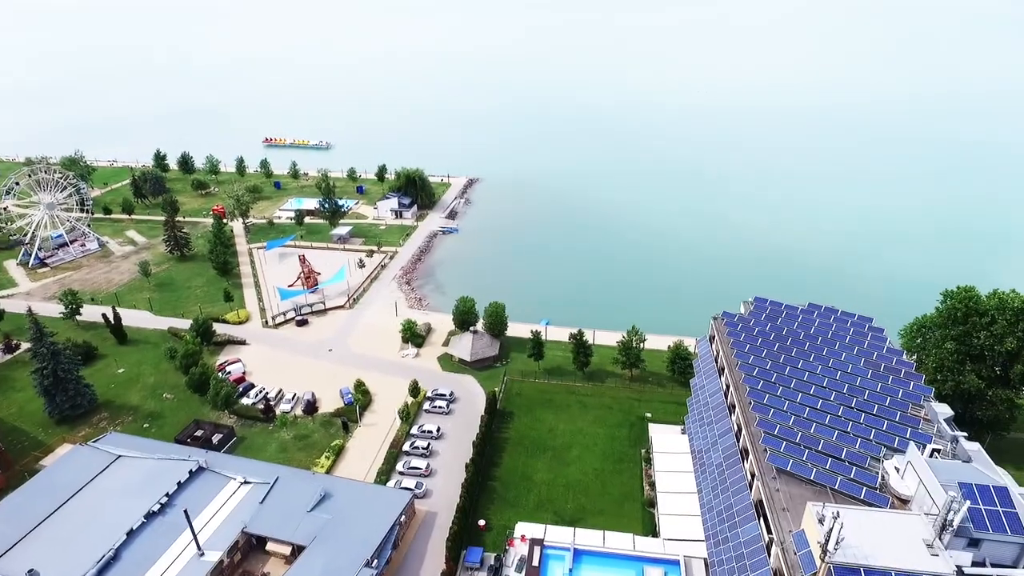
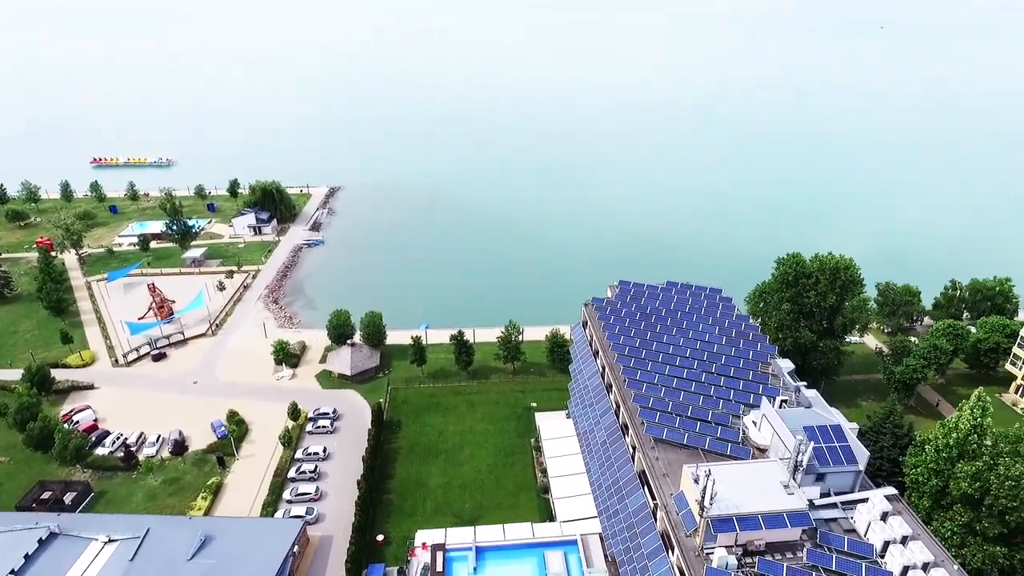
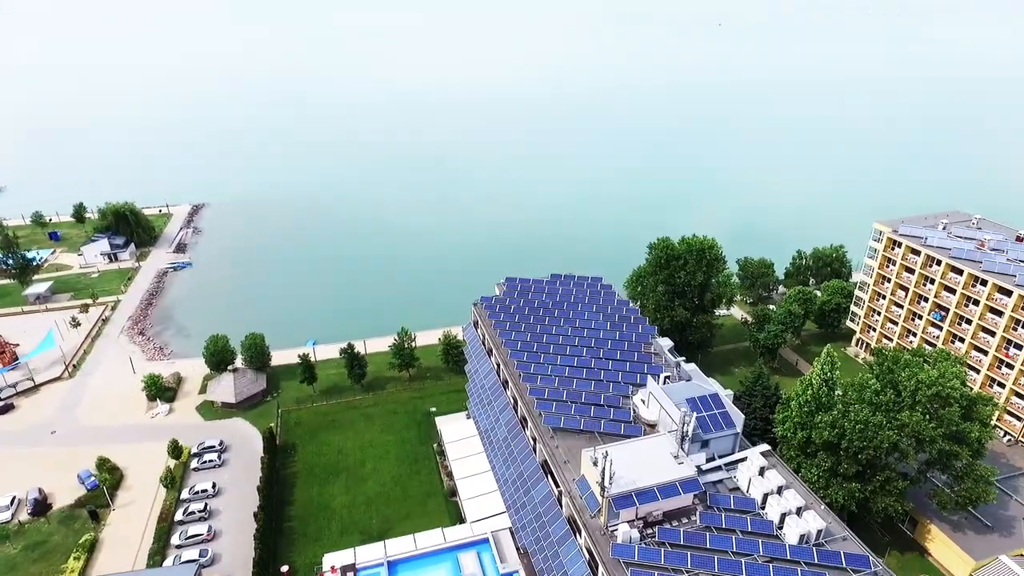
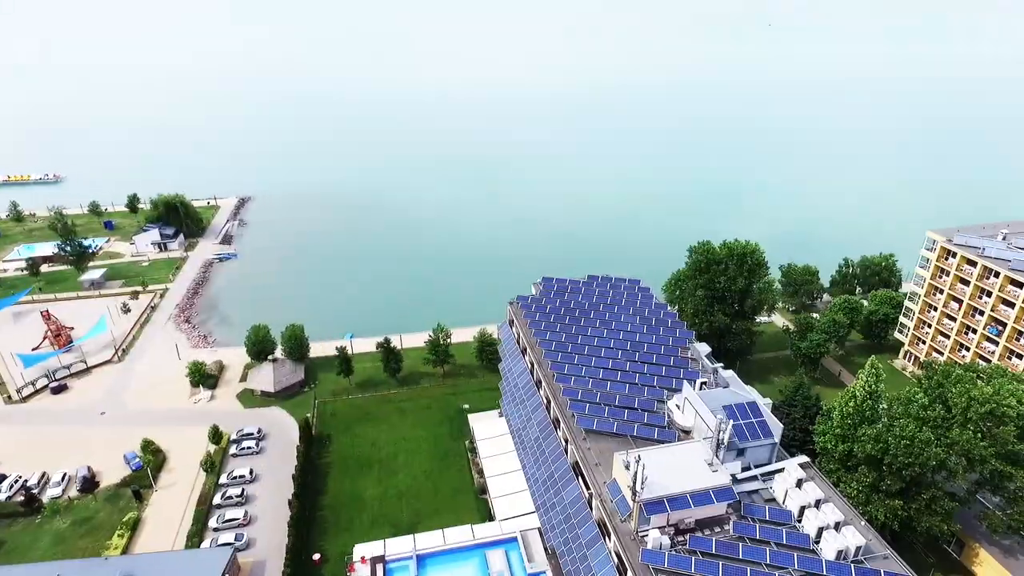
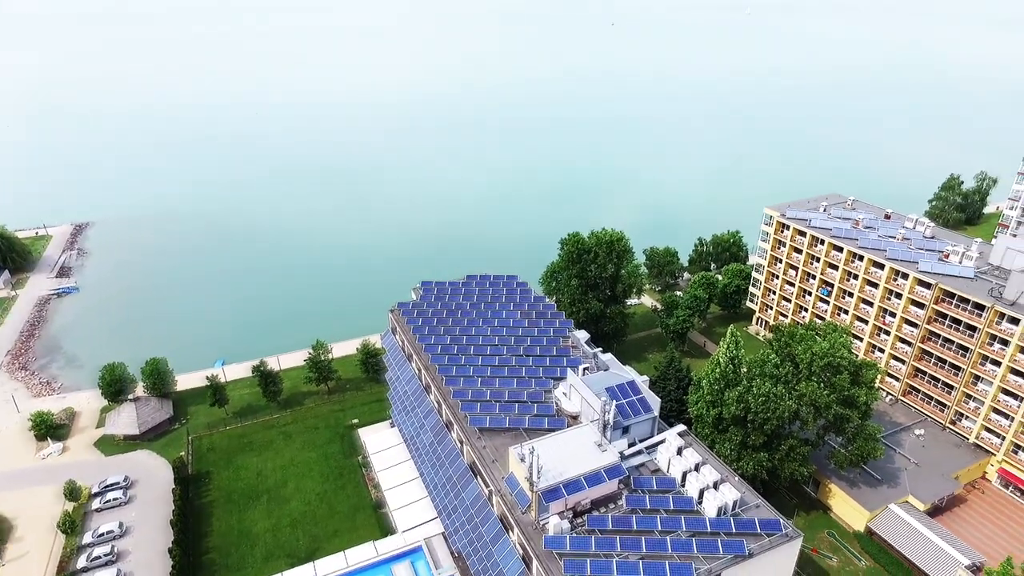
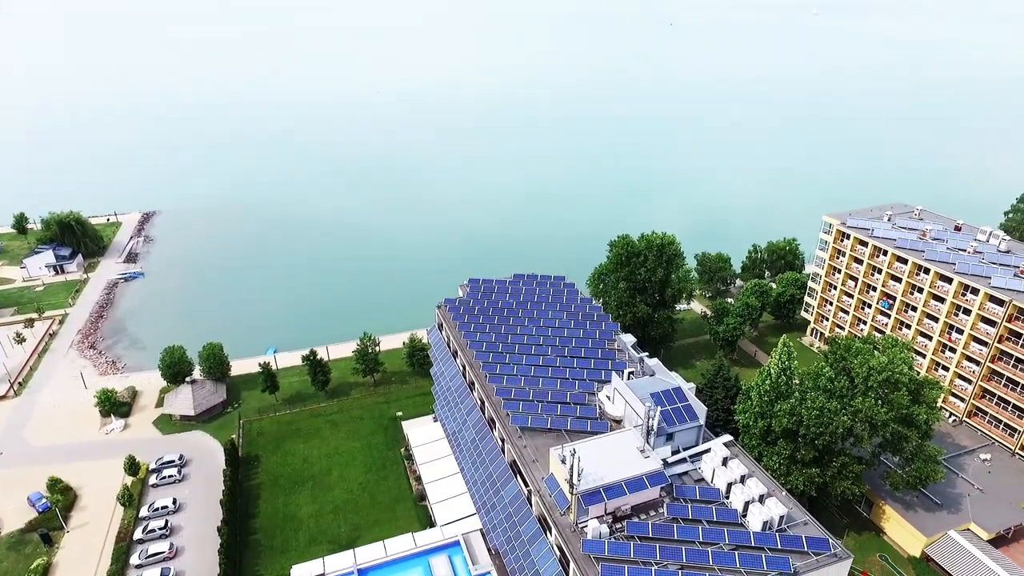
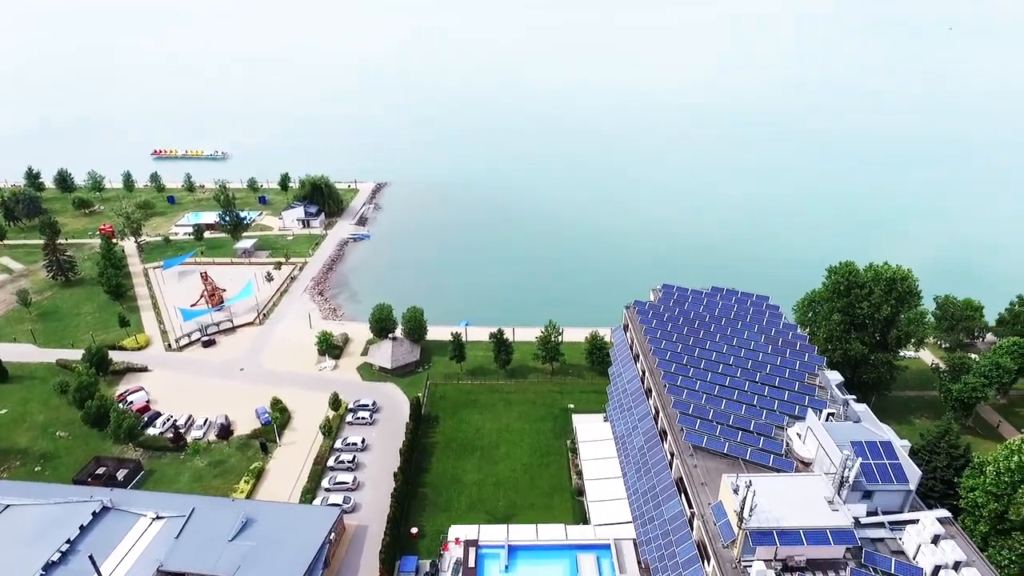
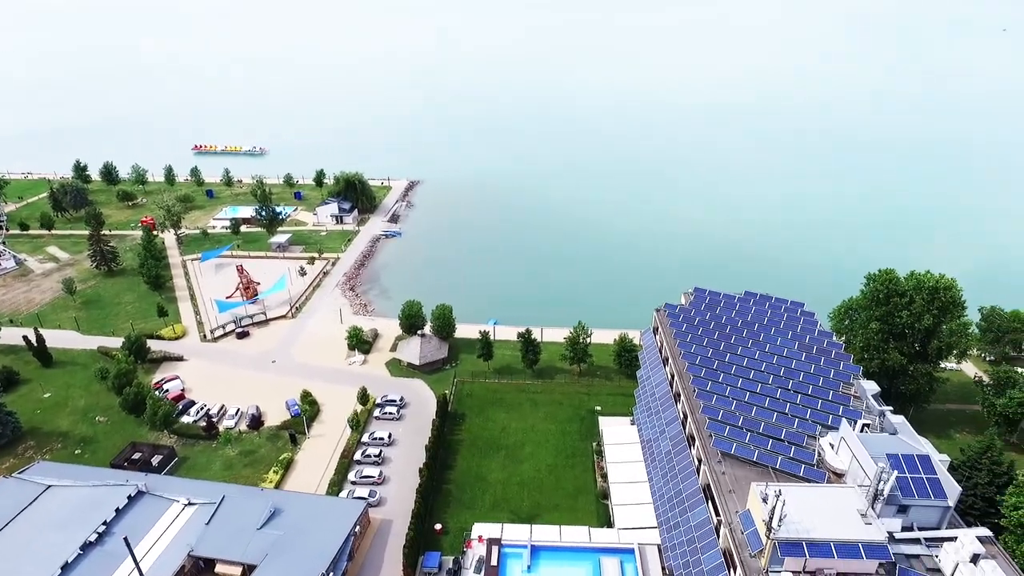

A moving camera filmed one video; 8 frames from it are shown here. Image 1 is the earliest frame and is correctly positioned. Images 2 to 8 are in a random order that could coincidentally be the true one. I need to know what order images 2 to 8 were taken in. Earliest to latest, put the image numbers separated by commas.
8, 7, 2, 4, 3, 6, 5
